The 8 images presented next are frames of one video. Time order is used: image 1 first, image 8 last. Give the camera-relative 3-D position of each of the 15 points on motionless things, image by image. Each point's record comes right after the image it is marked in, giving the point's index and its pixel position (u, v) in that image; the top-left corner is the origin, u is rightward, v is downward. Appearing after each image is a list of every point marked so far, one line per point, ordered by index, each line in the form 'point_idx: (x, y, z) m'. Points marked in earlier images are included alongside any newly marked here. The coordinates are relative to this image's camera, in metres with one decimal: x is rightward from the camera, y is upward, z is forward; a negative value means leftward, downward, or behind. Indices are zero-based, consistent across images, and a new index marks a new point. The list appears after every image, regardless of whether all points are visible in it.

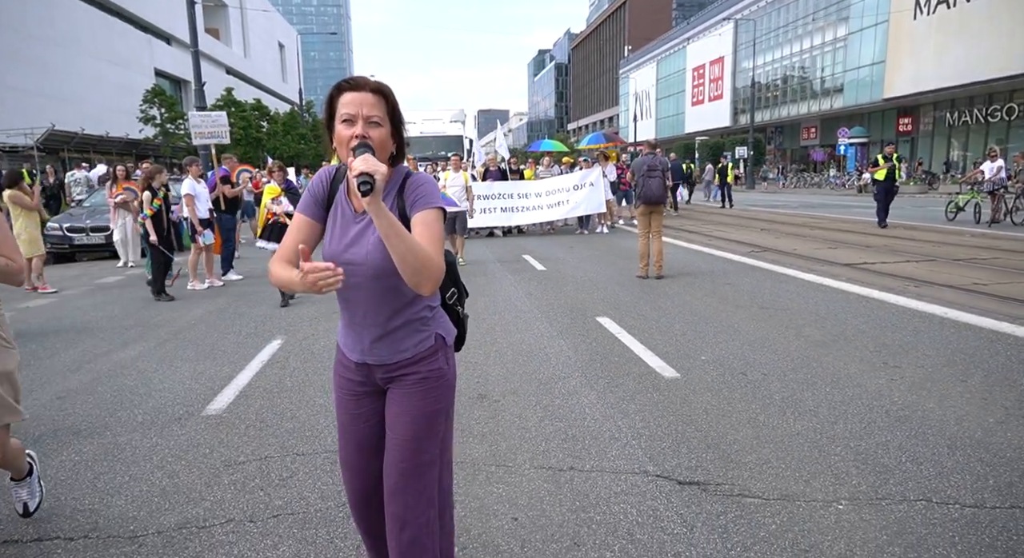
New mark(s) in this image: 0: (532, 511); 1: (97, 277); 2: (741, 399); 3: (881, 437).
0: (+0.1, -1.1, +3.3) m
1: (-7.6, 0.0, +12.1) m
2: (+1.6, -0.8, +4.6) m
3: (+2.2, -0.9, +3.8) m
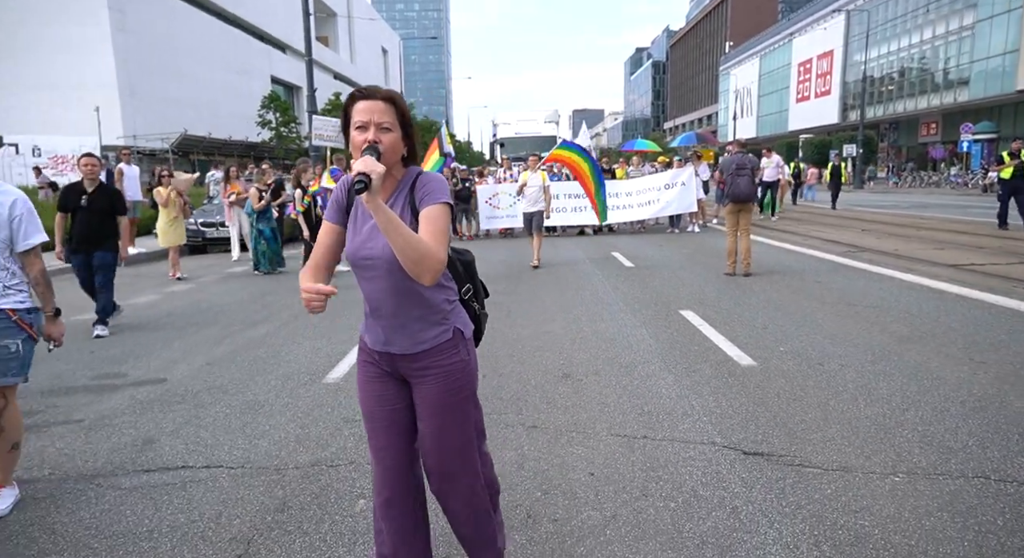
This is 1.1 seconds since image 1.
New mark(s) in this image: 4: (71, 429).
0: (+0.6, -1.0, +3.7) m
1: (-5.8, +0.3, +13.5) m
2: (+2.2, -0.8, +4.8) m
3: (+2.6, -0.9, +4.0) m
4: (-2.9, -1.0, +4.4) m
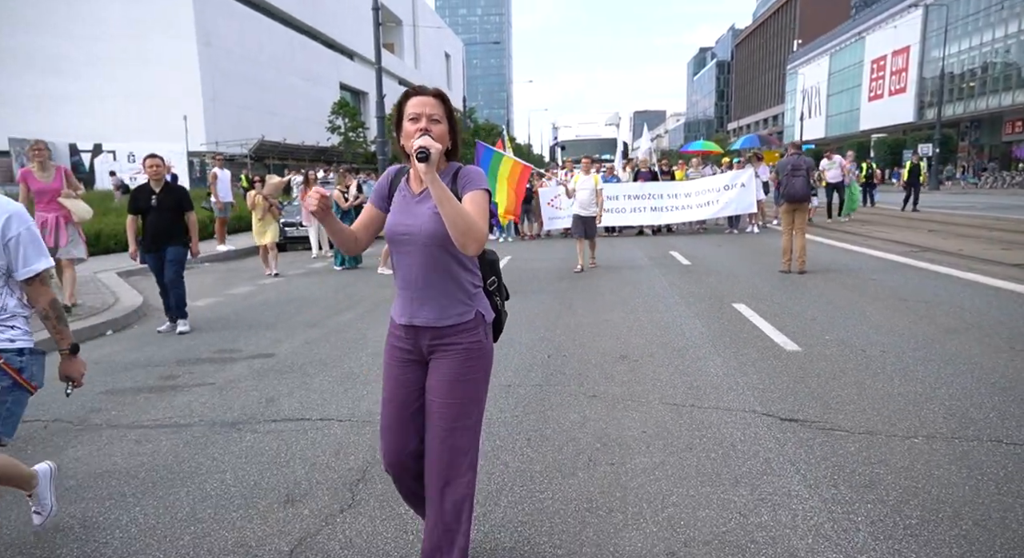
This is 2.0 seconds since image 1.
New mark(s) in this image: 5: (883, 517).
0: (+1.0, -0.9, +4.3) m
1: (-4.5, +0.4, +14.6) m
2: (+2.7, -0.7, +5.2) m
3: (+3.1, -0.8, +4.4) m
4: (-2.5, -0.9, +5.3) m
5: (+1.7, -1.1, +3.0) m
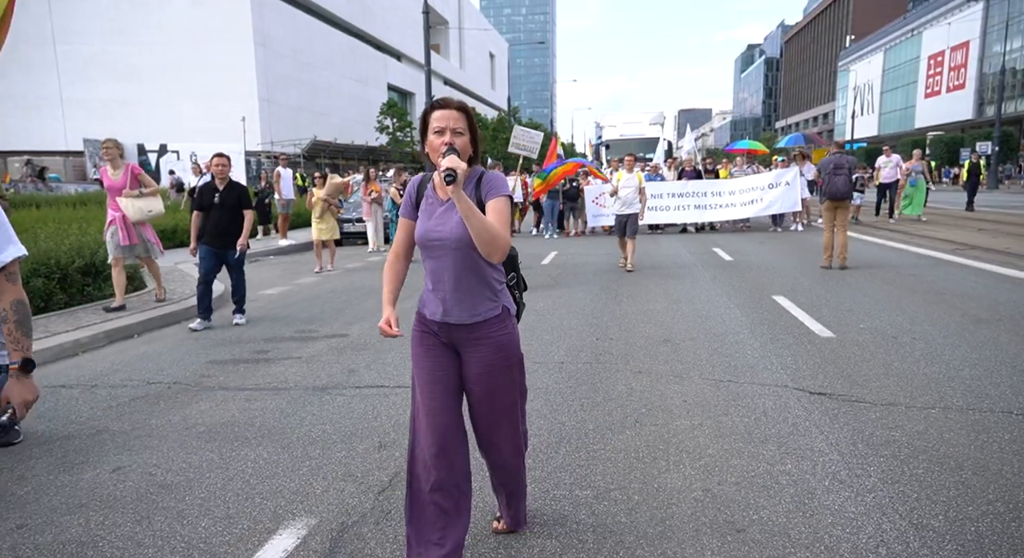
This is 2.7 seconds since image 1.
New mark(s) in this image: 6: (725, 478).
0: (+1.4, -0.8, +4.8) m
1: (-3.4, +0.5, +15.4) m
2: (+3.2, -0.6, +5.6) m
3: (+3.5, -0.7, +4.7) m
4: (-2.0, -0.7, +6.0) m
5: (+2.0, -1.0, +3.5) m
6: (+1.1, -1.0, +3.4) m
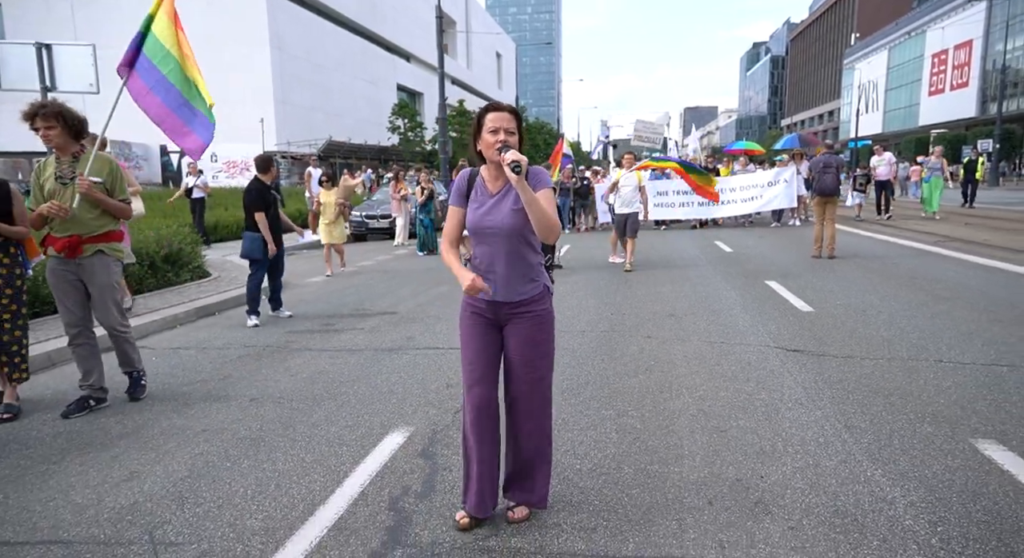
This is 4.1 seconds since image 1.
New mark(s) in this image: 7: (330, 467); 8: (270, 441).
0: (+1.7, -0.6, +5.9) m
1: (-3.1, +0.7, +16.6) m
2: (+3.5, -0.4, +6.7) m
3: (+3.8, -0.5, +5.8) m
4: (-1.7, -0.6, +7.2) m
5: (+2.3, -0.8, +4.6) m
6: (+1.4, -0.8, +4.6) m
7: (-1.0, -1.0, +3.6) m
8: (-1.5, -1.0, +4.0) m
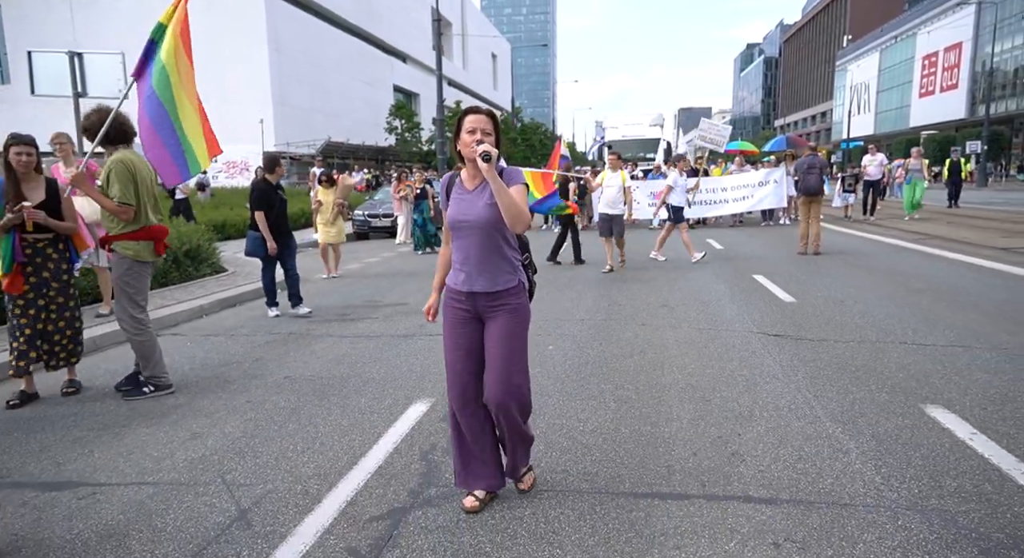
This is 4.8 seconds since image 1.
0: (+1.7, -0.6, +6.5) m
1: (-3.1, +0.8, +17.1) m
2: (+3.5, -0.4, +7.3) m
3: (+3.8, -0.5, +6.4) m
4: (-1.6, -0.5, +7.7) m
5: (+2.3, -0.7, +5.2) m
6: (+1.5, -0.8, +5.1) m
7: (-0.9, -0.9, +4.2) m
8: (-1.4, -0.9, +4.6) m
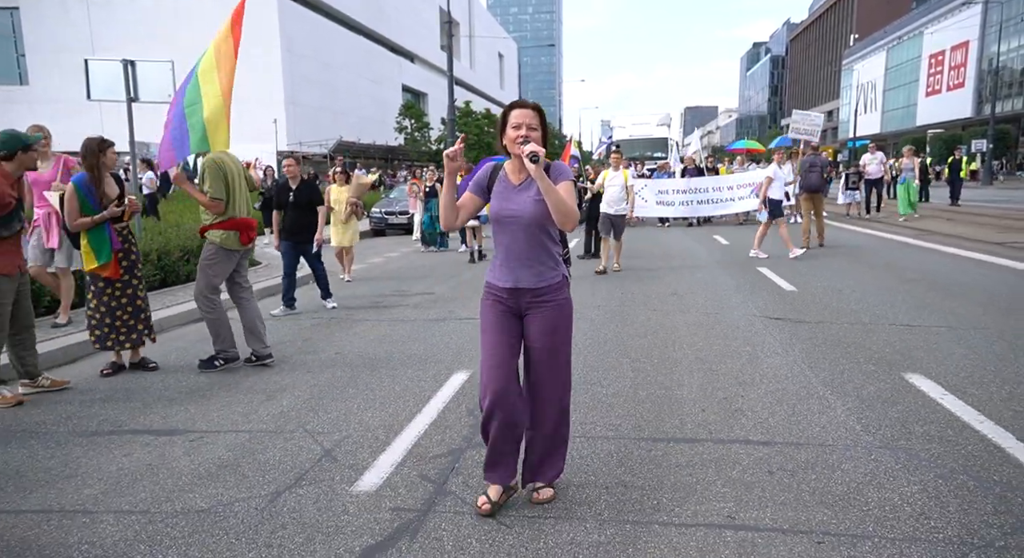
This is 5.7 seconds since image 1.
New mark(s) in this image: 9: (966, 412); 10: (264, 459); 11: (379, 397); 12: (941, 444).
0: (+2.0, -0.4, +7.1) m
1: (-2.7, +0.9, +17.7) m
2: (+3.8, -0.2, +7.9) m
3: (+4.1, -0.3, +7.0) m
4: (-1.4, -0.4, +8.4) m
5: (+2.6, -0.6, +5.8) m
6: (+1.7, -0.6, +5.7) m
7: (-0.7, -0.8, +4.8) m
8: (-1.2, -0.8, +5.2) m
9: (+2.7, -0.8, +4.0) m
10: (-1.4, -1.0, +3.6) m
11: (-1.0, -0.8, +4.7) m
12: (+2.3, -0.9, +3.6) m
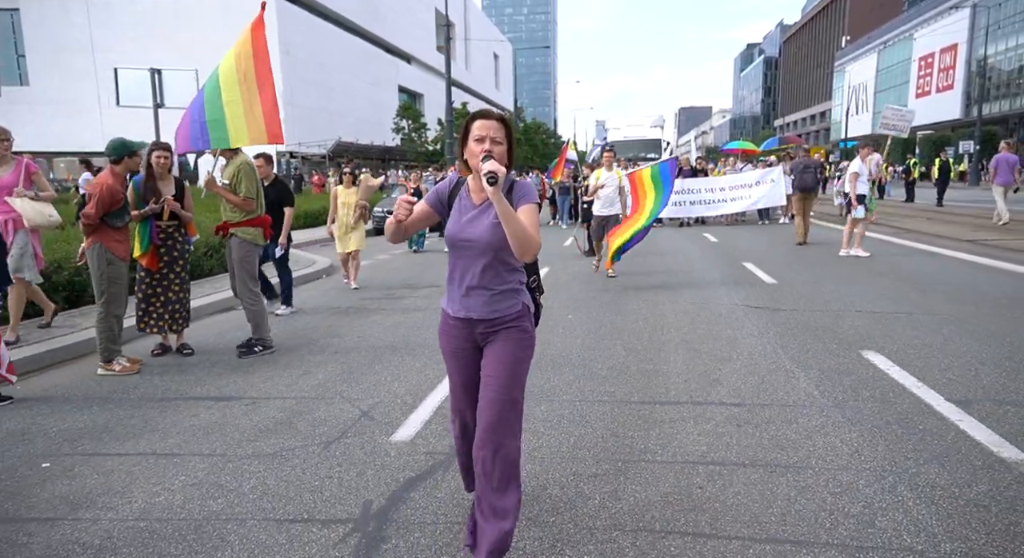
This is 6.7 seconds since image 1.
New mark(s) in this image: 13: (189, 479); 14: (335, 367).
0: (+2.0, -0.4, +7.8) m
1: (-2.8, +1.0, +18.4) m
2: (+3.8, -0.1, +8.6) m
3: (+4.1, -0.2, +7.7) m
4: (-1.3, -0.3, +9.0) m
5: (+2.6, -0.5, +6.4) m
6: (+1.7, -0.6, +6.4) m
7: (-0.6, -0.7, +5.5) m
8: (-1.1, -0.7, +5.9) m
9: (+2.8, -0.7, +4.7) m
10: (-1.3, -0.9, +4.3) m
11: (-0.9, -0.8, +5.4) m
12: (+2.4, -0.8, +4.2) m
13: (-1.6, -1.0, +3.3) m
14: (-1.5, -0.7, +5.5) m
